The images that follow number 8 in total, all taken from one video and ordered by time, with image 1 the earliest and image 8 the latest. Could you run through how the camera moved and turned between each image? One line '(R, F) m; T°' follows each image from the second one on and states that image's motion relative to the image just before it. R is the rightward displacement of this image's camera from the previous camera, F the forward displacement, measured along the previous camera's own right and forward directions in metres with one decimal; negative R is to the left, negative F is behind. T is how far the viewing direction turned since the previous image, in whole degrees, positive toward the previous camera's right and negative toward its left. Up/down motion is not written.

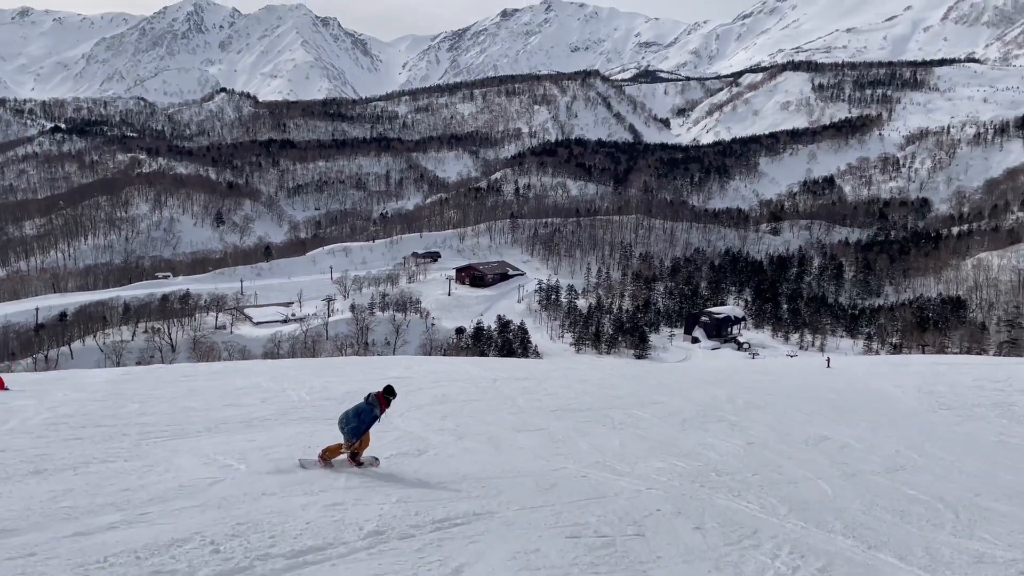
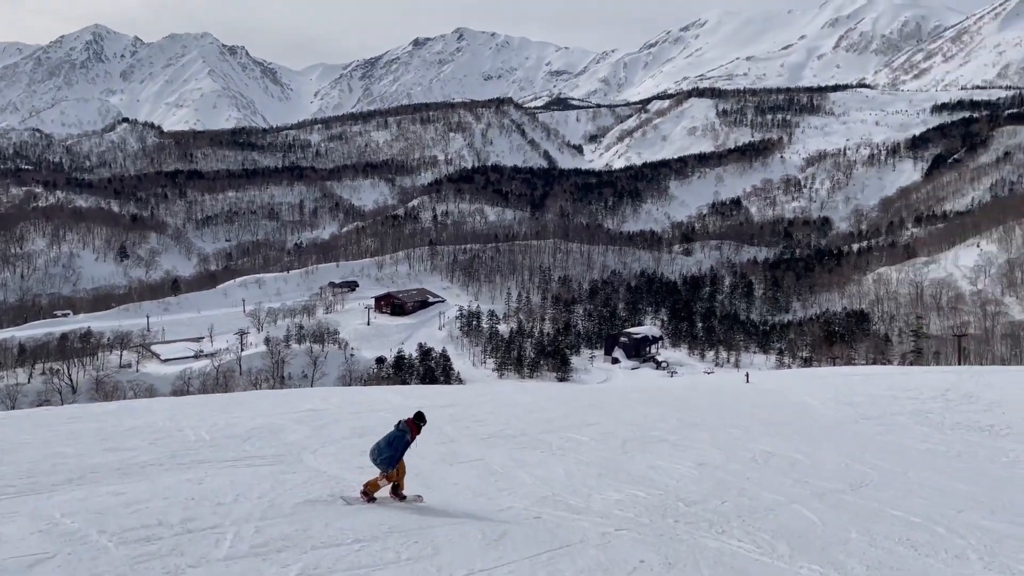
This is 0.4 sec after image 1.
(-0.1, +0.9) m; +6°
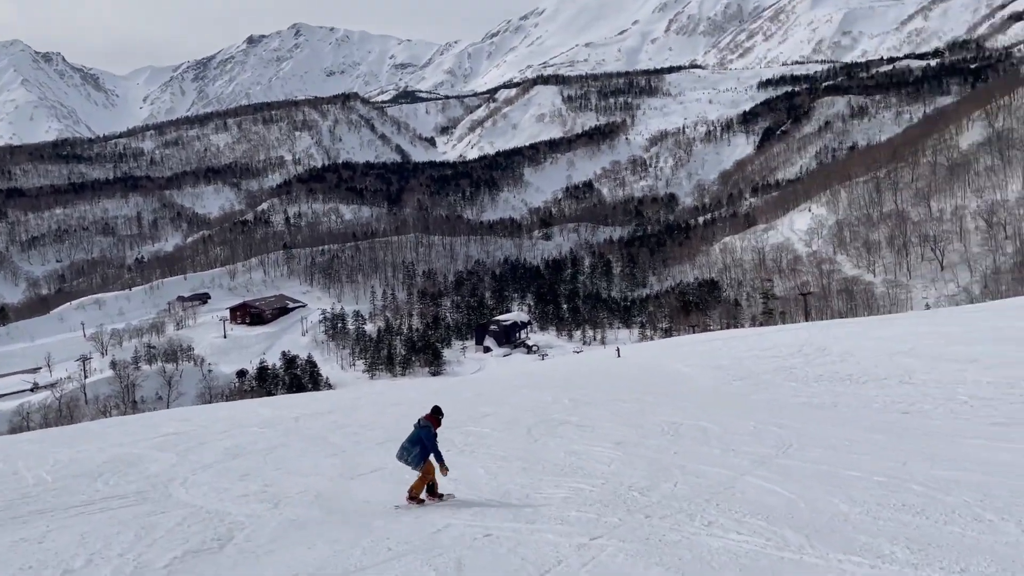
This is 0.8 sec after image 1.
(-0.3, +0.9) m; +10°
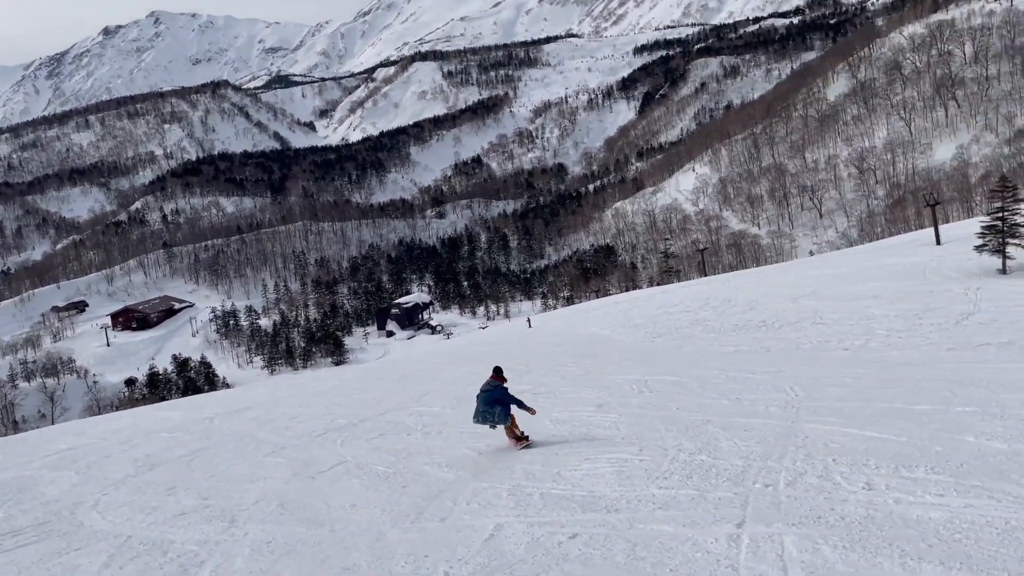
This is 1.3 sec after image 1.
(-0.5, +1.1) m; +7°
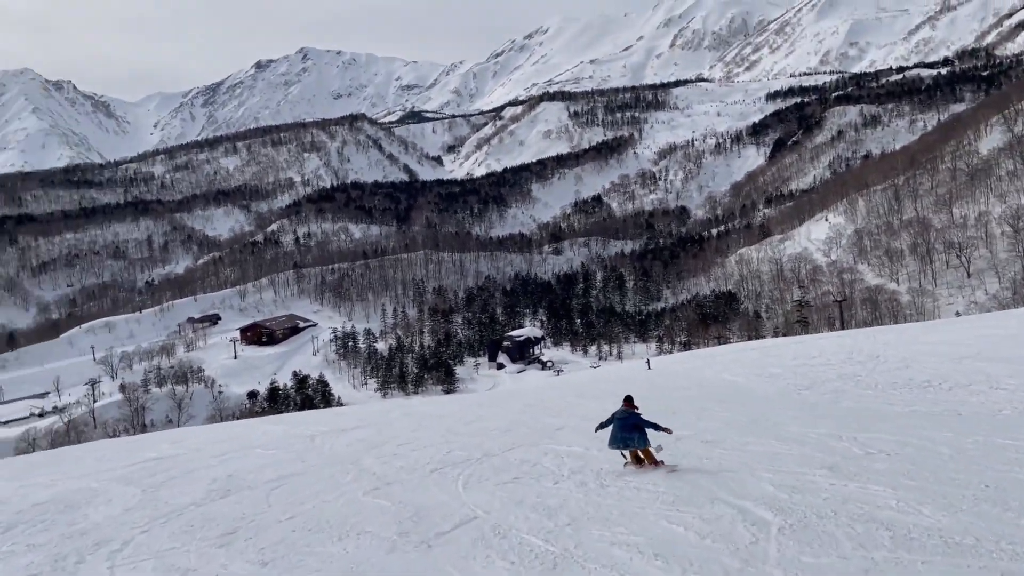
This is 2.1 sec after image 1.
(-0.6, +1.9) m; -8°
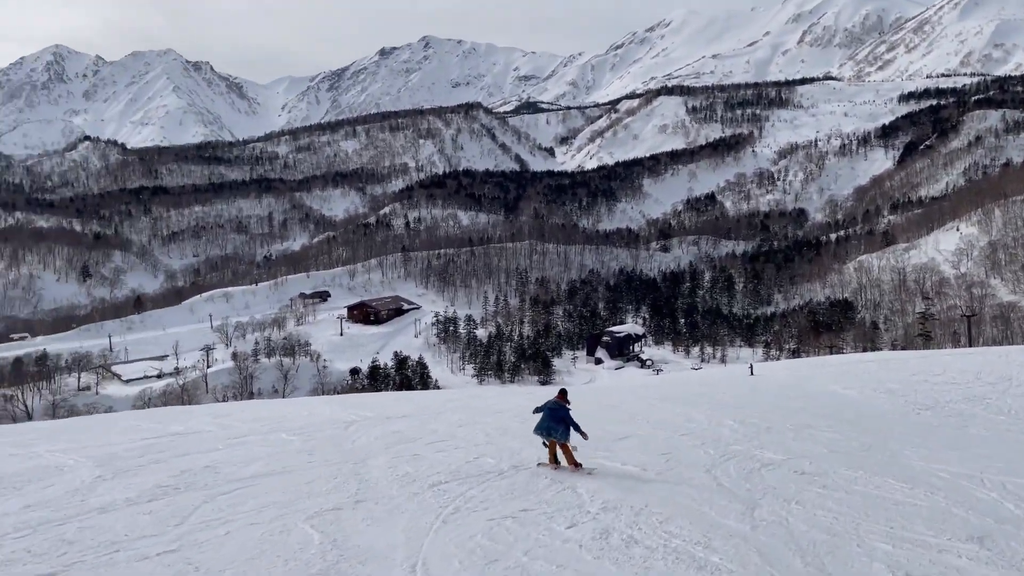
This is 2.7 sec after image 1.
(+0.4, +1.5) m; -7°
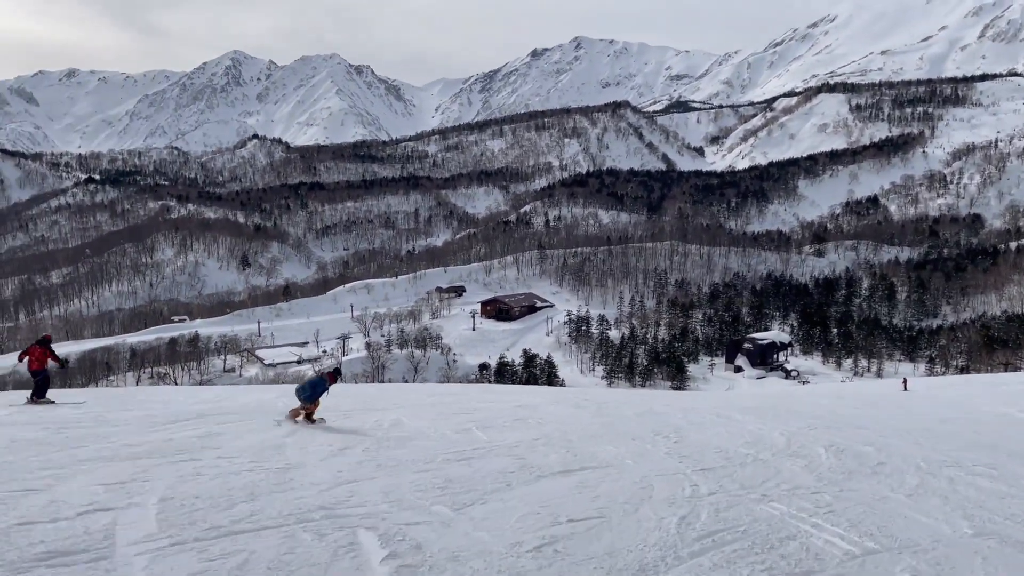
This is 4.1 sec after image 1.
(+1.7, +4.0) m; -10°
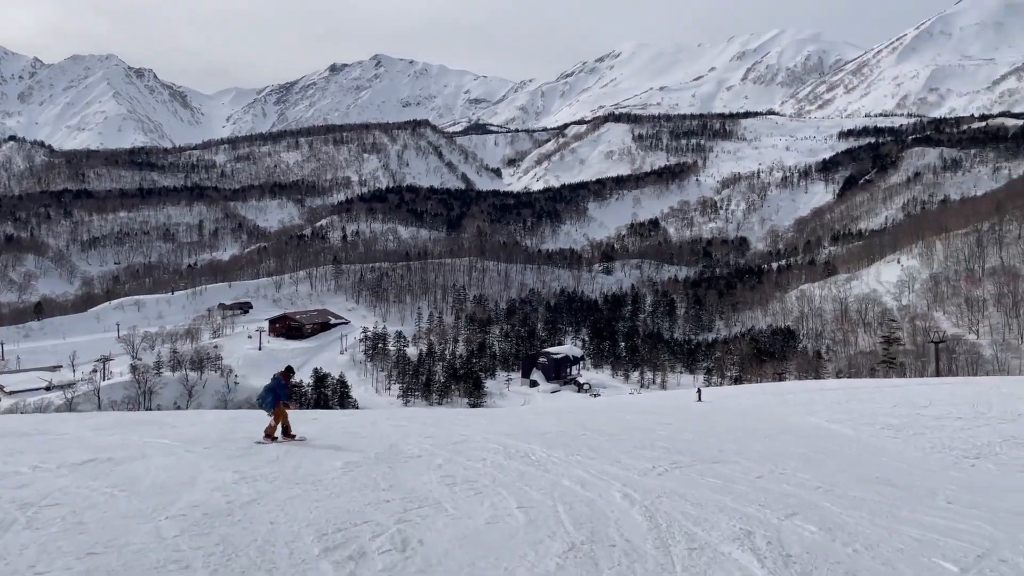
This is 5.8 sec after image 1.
(+1.3, +4.8) m; +14°
